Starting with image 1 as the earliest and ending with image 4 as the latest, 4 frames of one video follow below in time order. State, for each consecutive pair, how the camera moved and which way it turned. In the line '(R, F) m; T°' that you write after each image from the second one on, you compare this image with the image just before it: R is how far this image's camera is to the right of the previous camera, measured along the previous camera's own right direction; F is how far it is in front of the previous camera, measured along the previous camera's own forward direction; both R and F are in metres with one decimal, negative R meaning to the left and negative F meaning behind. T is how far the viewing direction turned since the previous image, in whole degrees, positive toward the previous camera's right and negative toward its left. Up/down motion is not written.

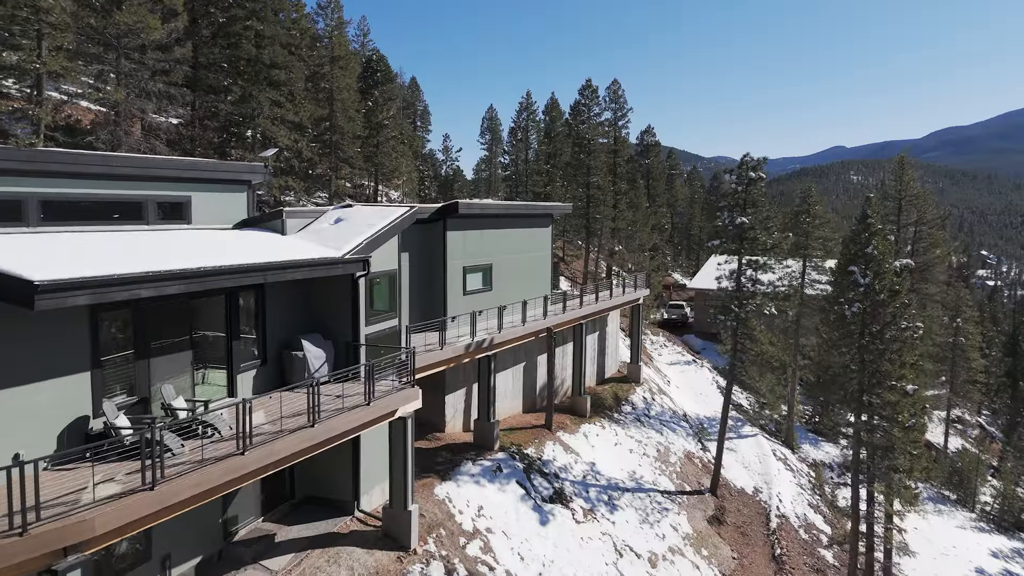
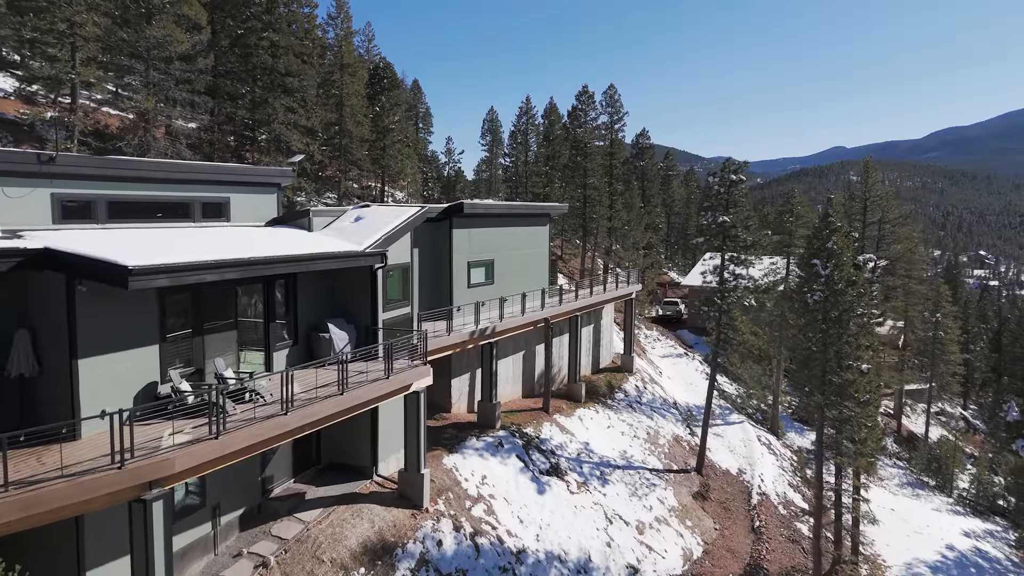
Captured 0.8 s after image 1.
(0.0, -1.6) m; 0°
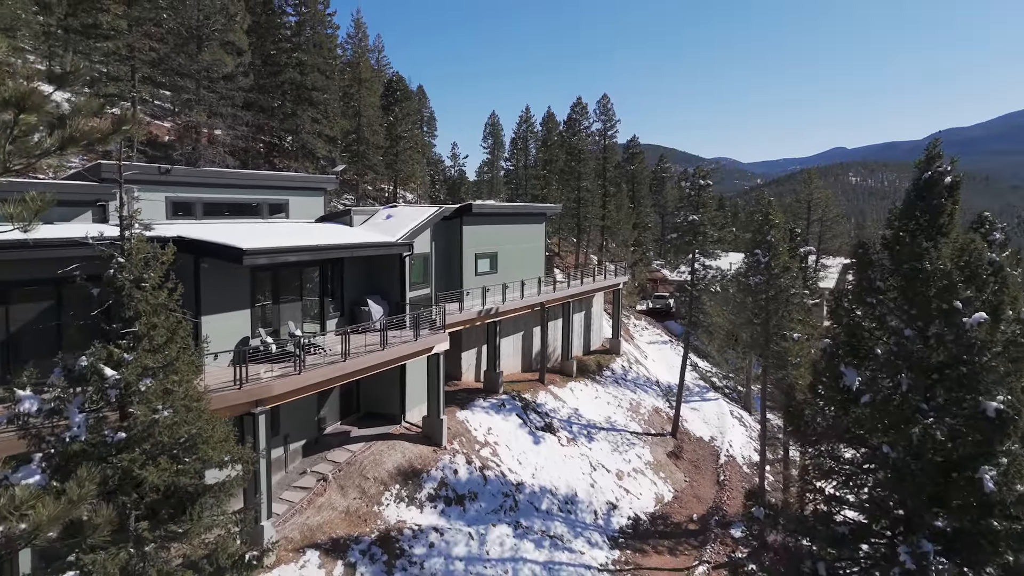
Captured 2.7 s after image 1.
(0.0, -3.5) m; 0°
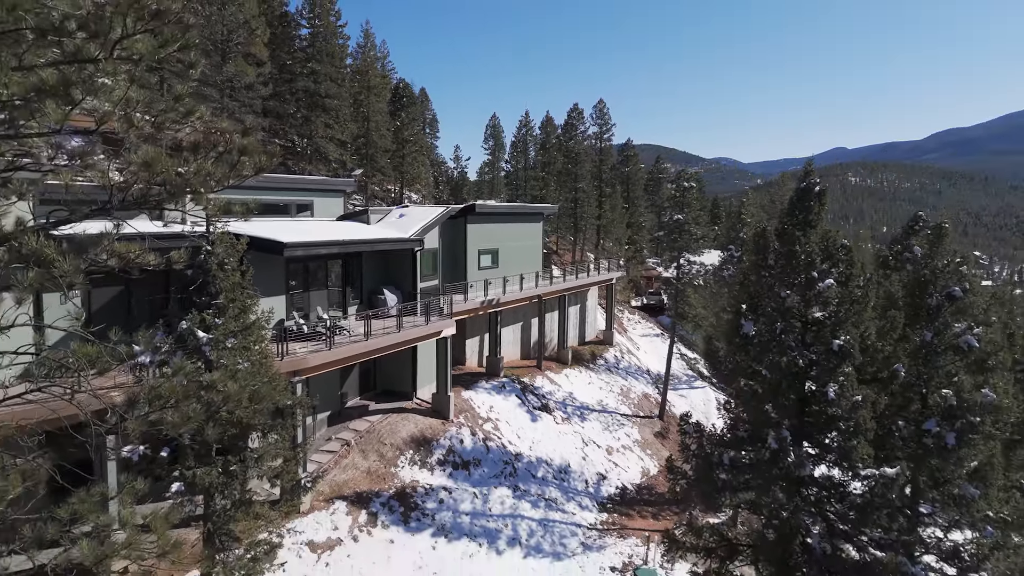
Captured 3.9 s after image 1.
(0.0, -2.2) m; 0°
